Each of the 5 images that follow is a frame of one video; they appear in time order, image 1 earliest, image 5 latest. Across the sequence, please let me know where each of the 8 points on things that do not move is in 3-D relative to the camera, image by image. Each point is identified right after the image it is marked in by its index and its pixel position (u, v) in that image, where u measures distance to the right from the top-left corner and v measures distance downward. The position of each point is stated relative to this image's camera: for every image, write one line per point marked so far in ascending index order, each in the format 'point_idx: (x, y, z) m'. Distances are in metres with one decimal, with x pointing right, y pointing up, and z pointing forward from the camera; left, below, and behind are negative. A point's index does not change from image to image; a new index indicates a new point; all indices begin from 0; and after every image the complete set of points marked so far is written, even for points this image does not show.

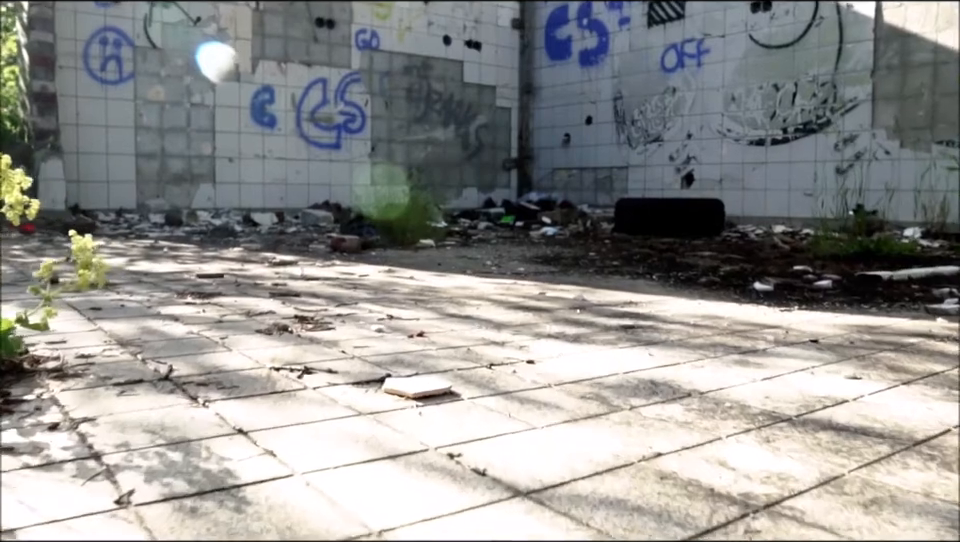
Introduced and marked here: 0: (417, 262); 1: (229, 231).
0: (-0.5, +0.1, +6.0) m
1: (-2.5, +0.4, +8.7) m
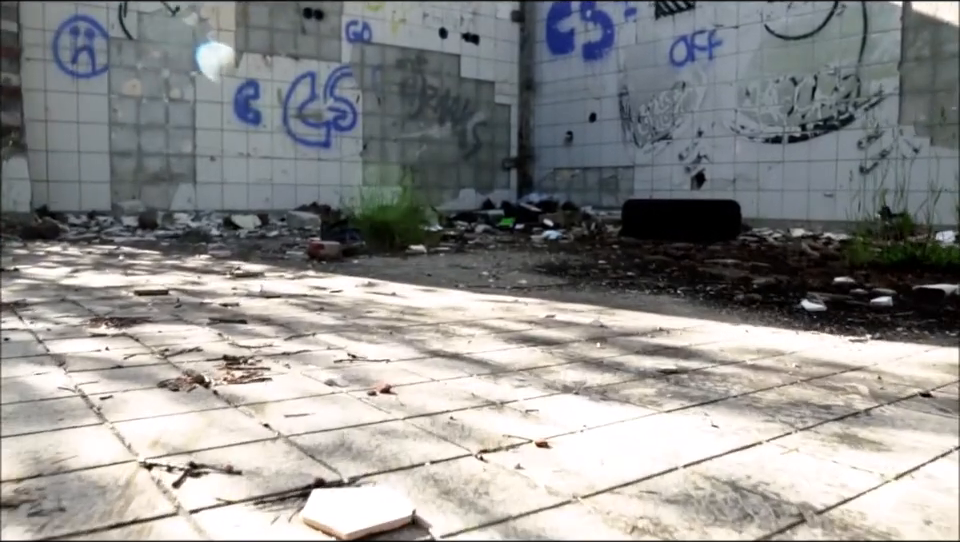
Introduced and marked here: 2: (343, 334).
0: (-0.5, 0.0, +5.2) m
1: (-2.6, +0.3, +7.9) m
2: (-0.4, -0.2, +2.8) m
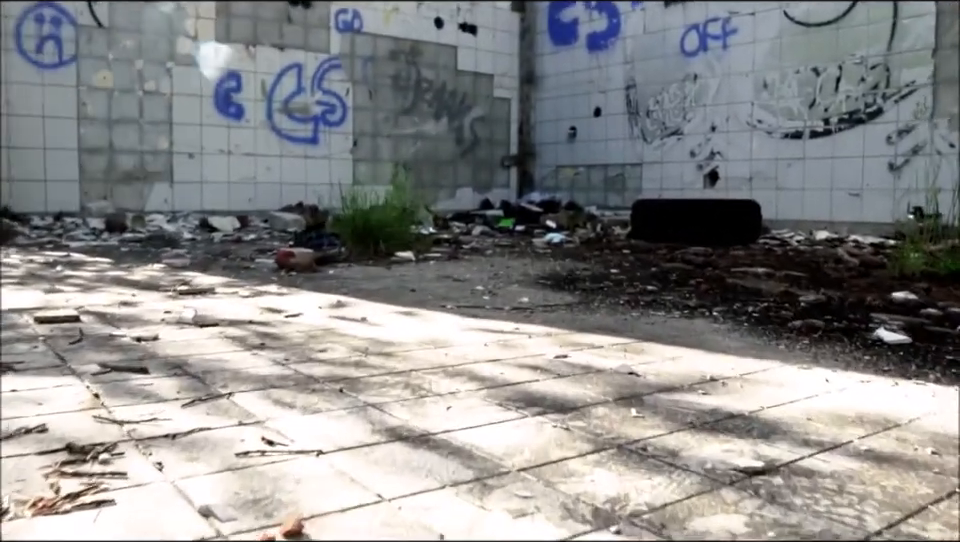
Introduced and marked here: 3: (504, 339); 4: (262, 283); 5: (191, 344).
0: (-0.5, -0.1, +4.4) m
1: (-2.6, +0.3, +7.1) m
2: (-0.5, -0.3, +2.0) m
3: (+0.1, -0.2, +2.8) m
4: (-1.2, -0.1, +4.6) m
5: (-0.9, -0.2, +2.7) m
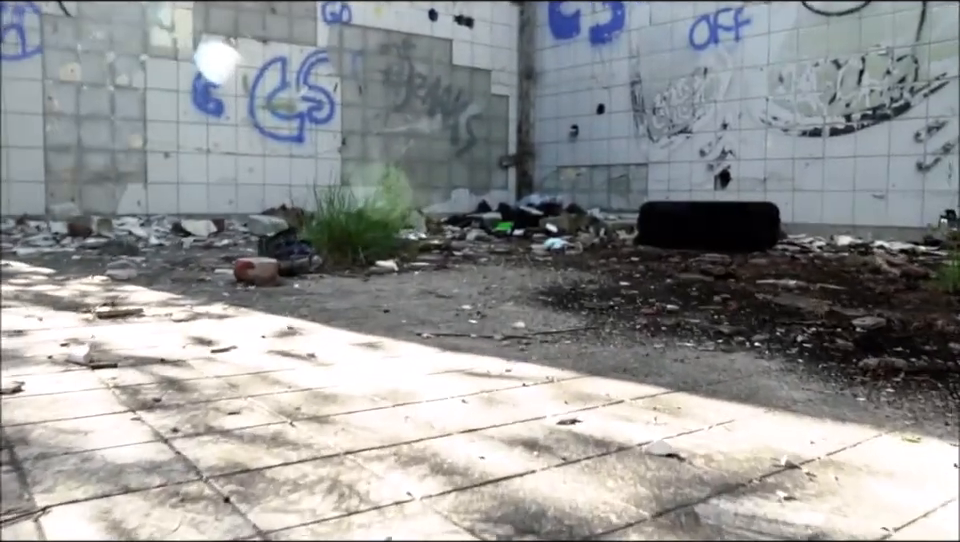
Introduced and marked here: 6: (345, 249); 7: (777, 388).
0: (-0.6, -0.2, +3.7) m
1: (-2.6, +0.2, +6.4) m
2: (-0.5, -0.3, +1.2) m
3: (0.0, -0.3, +2.1) m
4: (-1.2, -0.1, +3.9) m
5: (-0.9, -0.3, +1.9) m
6: (-0.9, +0.2, +5.5) m
7: (+0.8, -0.3, +2.2) m
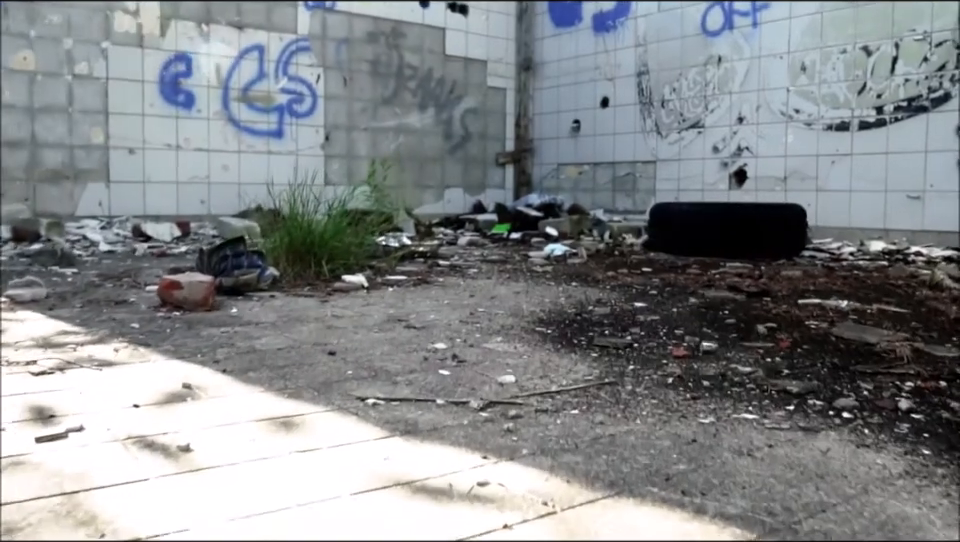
0: (-0.7, -0.2, +2.8) m
1: (-2.7, +0.1, +5.5) m
2: (-0.6, -0.4, +0.4) m
3: (0.0, -0.4, +1.2) m
4: (-1.3, -0.2, +3.0) m
5: (-1.0, -0.4, +1.1) m
6: (-1.0, +0.1, +4.7) m
7: (+0.7, -0.4, +1.4) m
